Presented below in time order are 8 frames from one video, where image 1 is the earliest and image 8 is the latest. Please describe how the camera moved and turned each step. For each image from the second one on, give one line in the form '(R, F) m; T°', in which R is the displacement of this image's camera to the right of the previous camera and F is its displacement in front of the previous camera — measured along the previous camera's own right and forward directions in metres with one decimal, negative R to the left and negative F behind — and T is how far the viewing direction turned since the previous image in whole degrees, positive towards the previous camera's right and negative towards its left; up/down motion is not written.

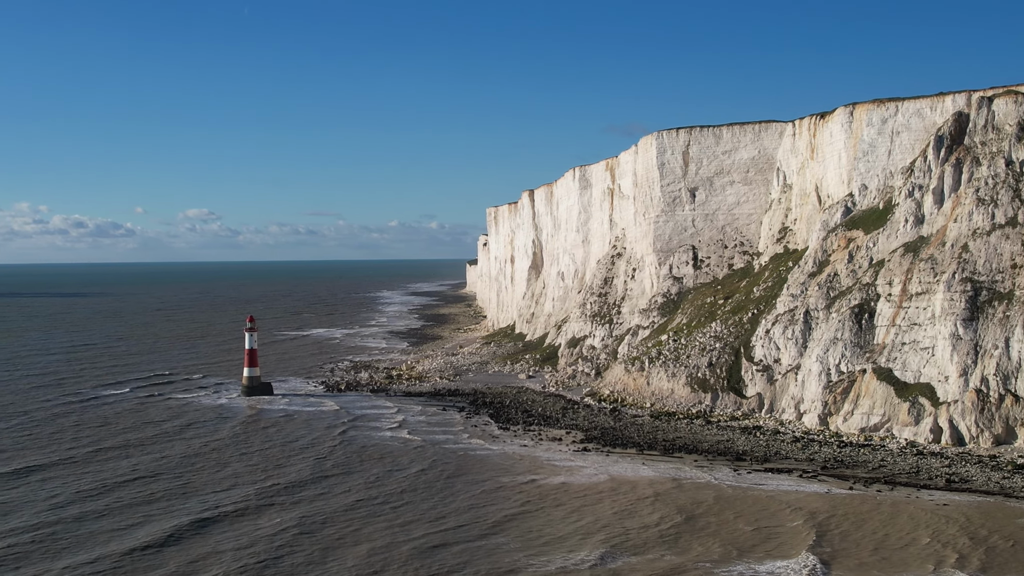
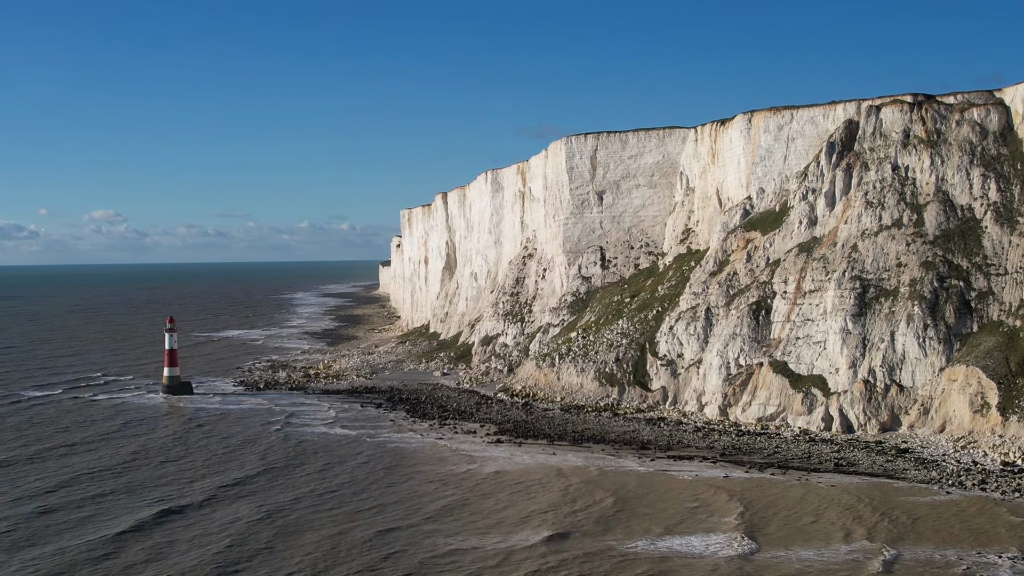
(-0.1, -1.4) m; +4°
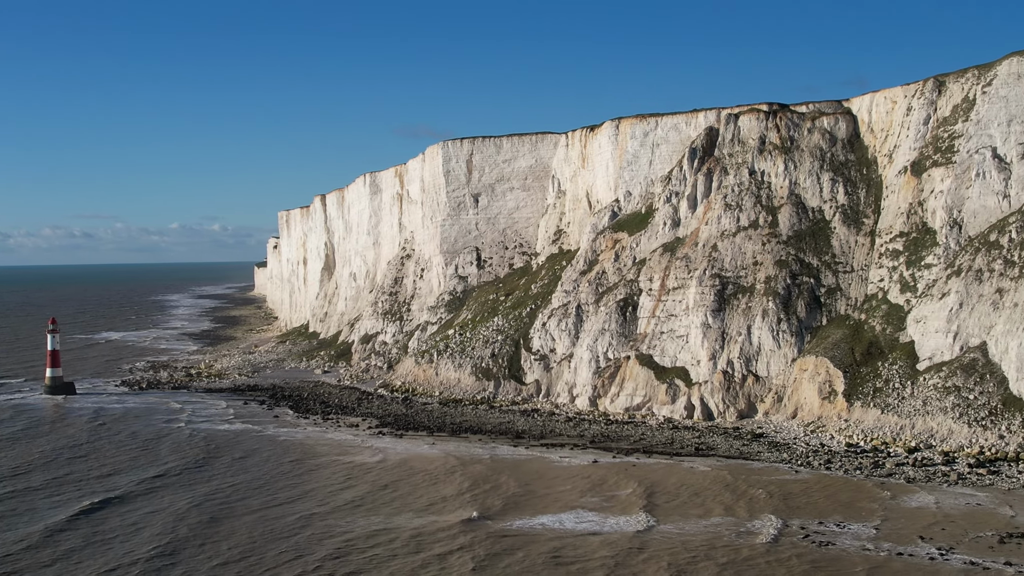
(-0.1, -1.5) m; +5°
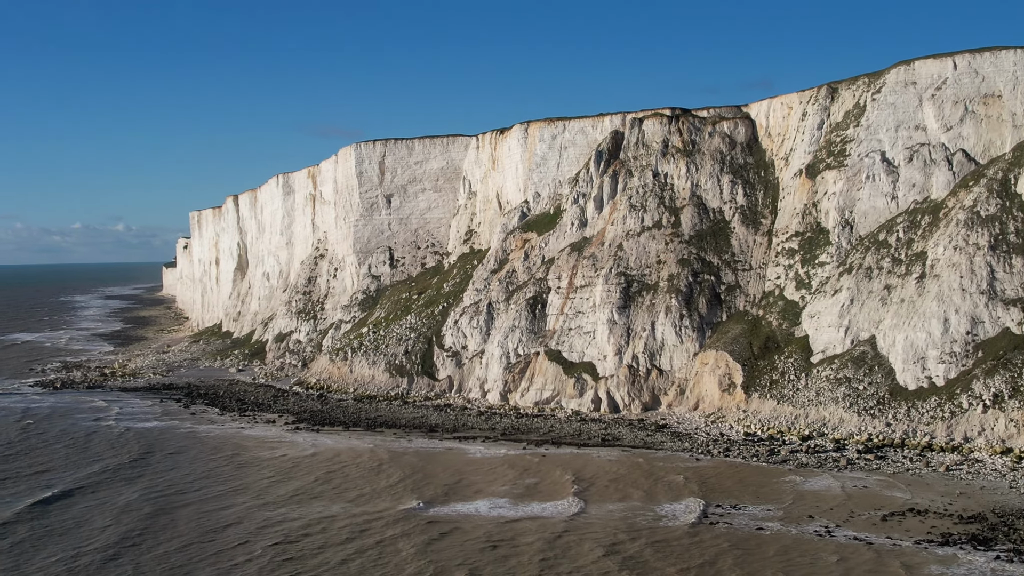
(-0.1, -1.1) m; +4°
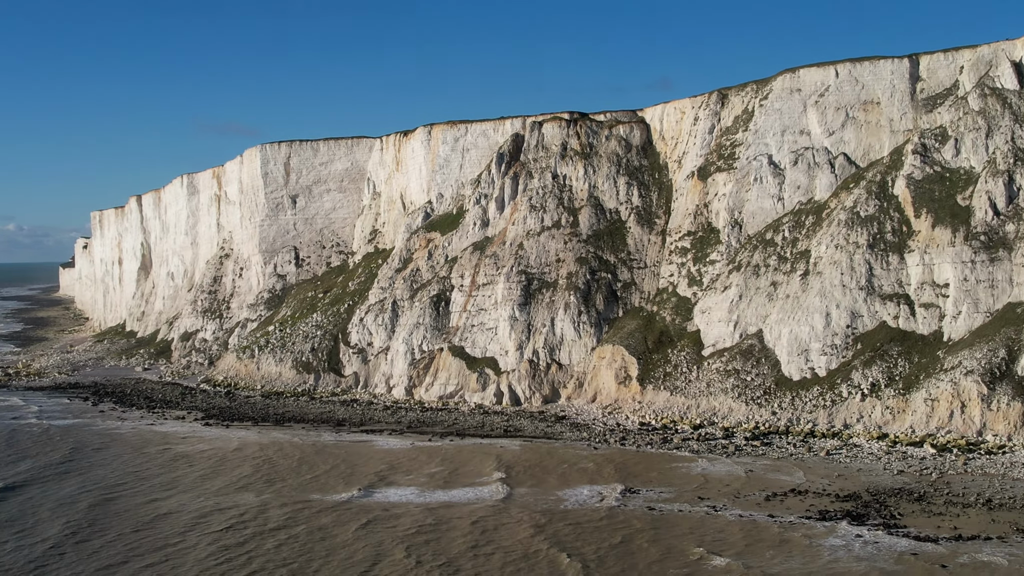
(-0.1, -1.2) m; +4°
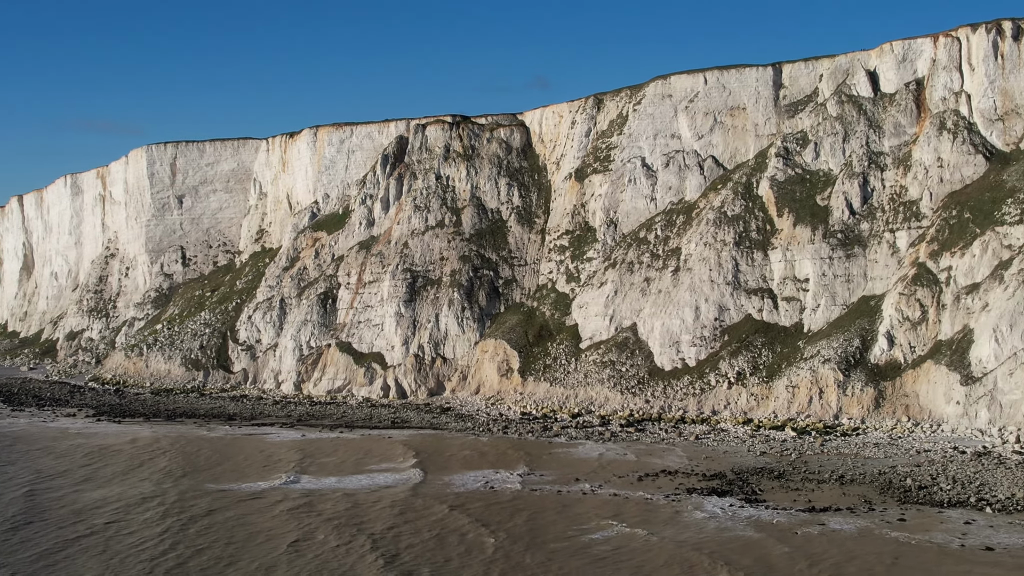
(-0.1, -1.3) m; +5°
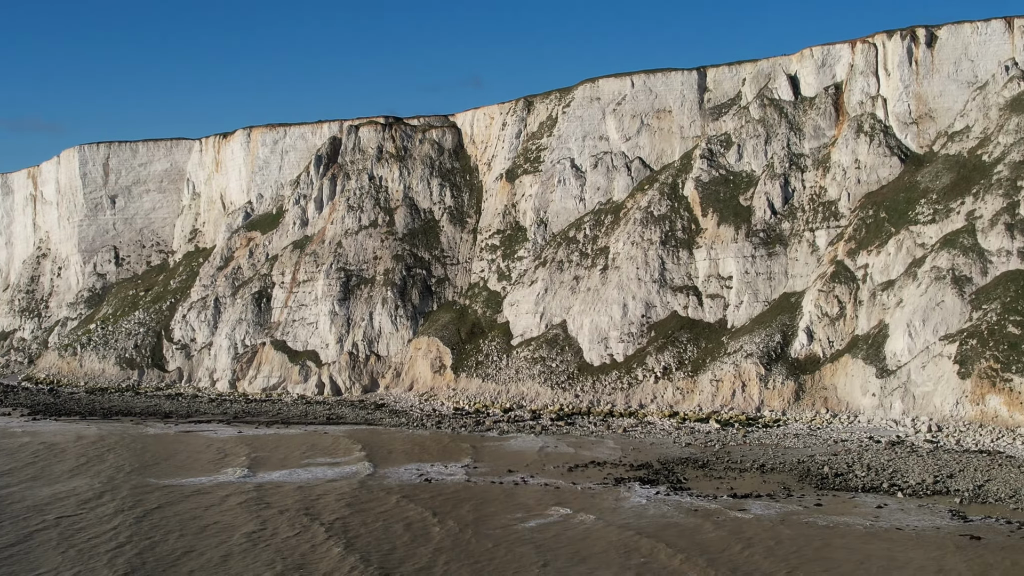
(-0.1, -0.8) m; +3°
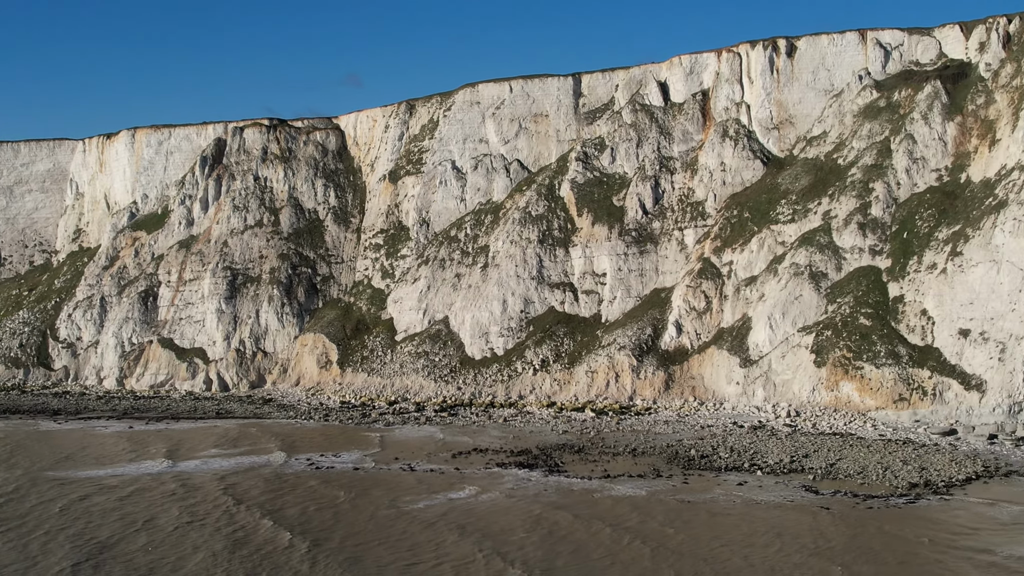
(-0.1, -1.3) m; +5°
